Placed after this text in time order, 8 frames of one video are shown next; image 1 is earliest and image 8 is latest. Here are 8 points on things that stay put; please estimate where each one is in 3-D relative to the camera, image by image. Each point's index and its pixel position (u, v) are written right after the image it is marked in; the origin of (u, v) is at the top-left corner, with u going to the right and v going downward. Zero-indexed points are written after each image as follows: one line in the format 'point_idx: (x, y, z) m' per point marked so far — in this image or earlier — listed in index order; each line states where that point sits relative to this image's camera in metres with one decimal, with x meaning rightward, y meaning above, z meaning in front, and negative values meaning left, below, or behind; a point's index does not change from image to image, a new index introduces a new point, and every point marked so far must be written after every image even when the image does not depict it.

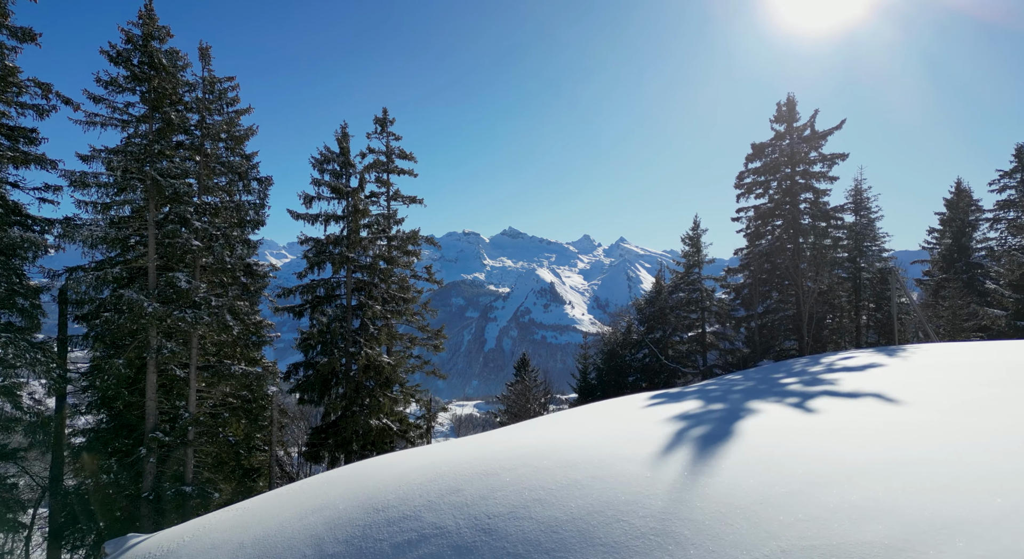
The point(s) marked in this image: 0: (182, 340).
0: (-8.6, -1.6, +18.5) m
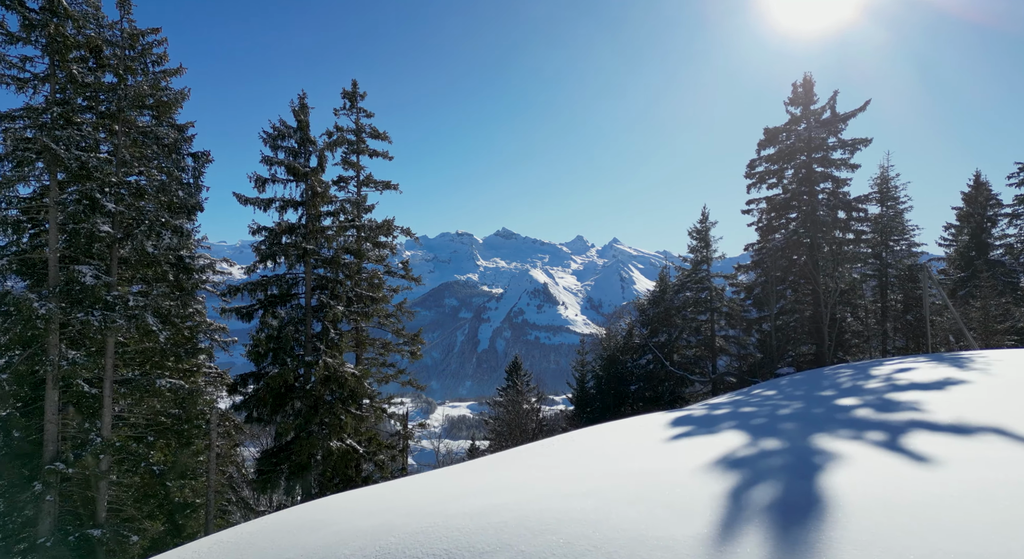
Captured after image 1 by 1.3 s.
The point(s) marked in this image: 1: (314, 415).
0: (-9.0, -1.5, +15.1) m
1: (-5.1, -3.4, +18.1) m
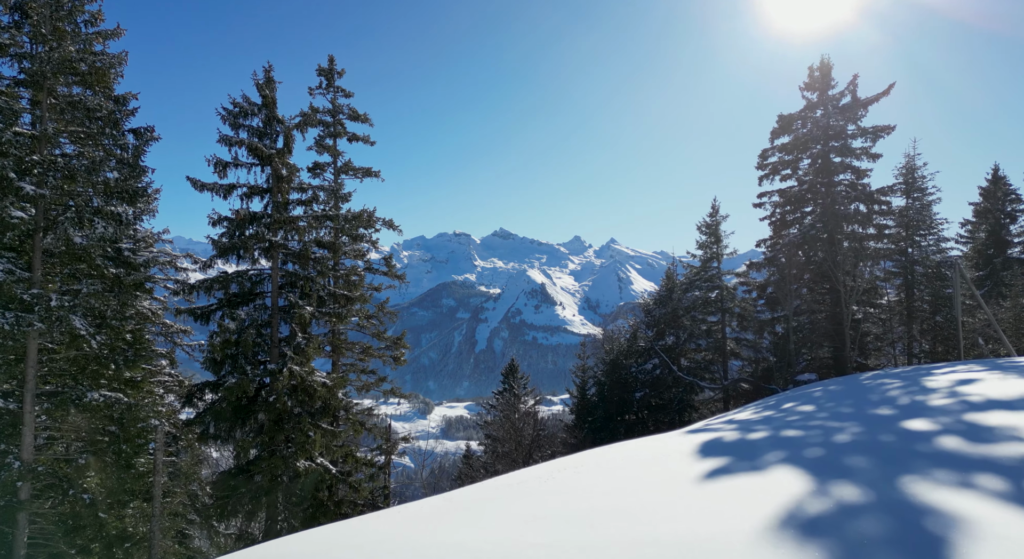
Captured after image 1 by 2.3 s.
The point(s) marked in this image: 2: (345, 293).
0: (-9.1, -1.4, +12.9) m
1: (-5.2, -3.3, +15.8) m
2: (-4.3, -0.3, +18.2) m
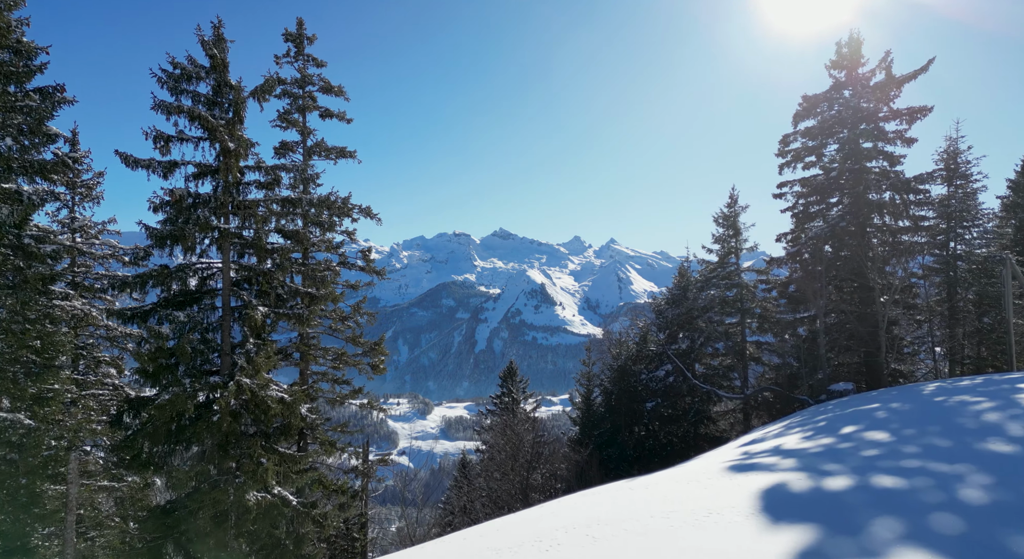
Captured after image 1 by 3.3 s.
0: (-9.2, -1.3, +10.2) m
1: (-5.3, -3.3, +13.1) m
2: (-4.5, -0.2, +15.5) m
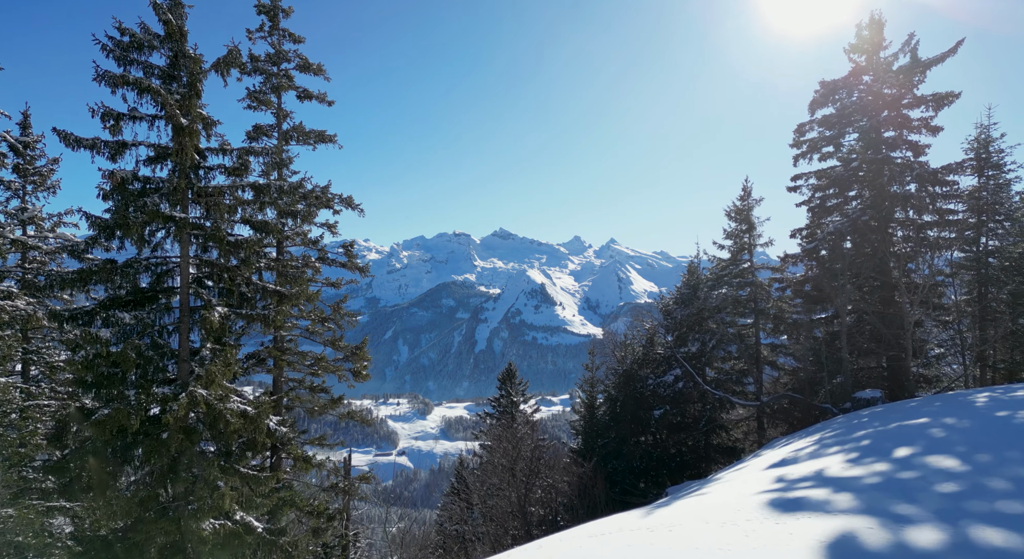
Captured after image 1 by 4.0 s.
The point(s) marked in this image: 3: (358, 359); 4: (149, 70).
0: (-9.3, -1.2, +8.5) m
1: (-5.4, -3.2, +11.4) m
2: (-4.5, -0.2, +13.9) m
3: (-3.6, -1.9, +16.4) m
4: (-6.4, +3.7, +12.5) m
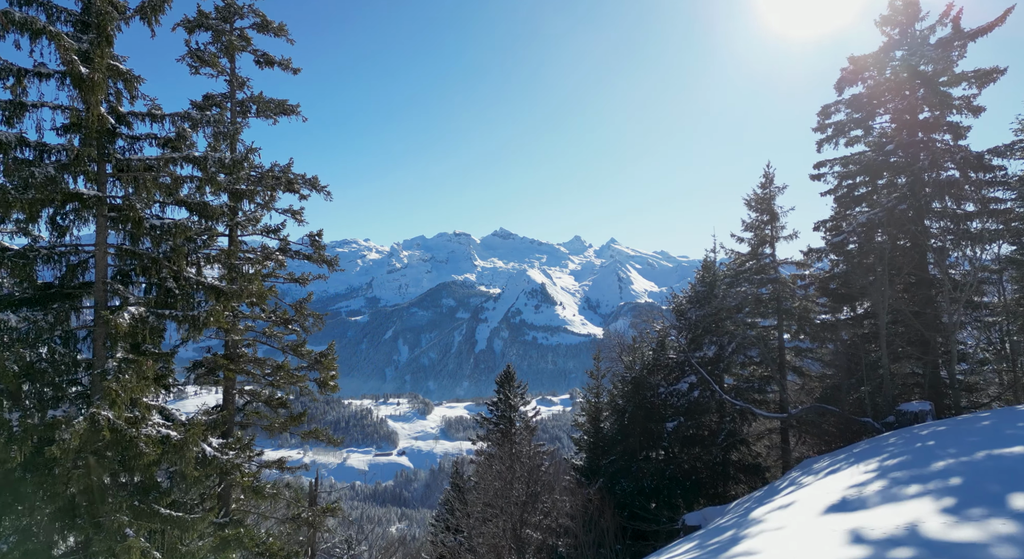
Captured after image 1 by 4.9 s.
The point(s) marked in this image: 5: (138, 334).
0: (-9.4, -1.1, +6.1) m
1: (-5.5, -3.1, +9.0) m
2: (-4.7, -0.1, +11.5) m
3: (-3.7, -1.7, +14.0) m
4: (-6.6, +3.8, +10.1) m
5: (-5.3, -0.8, +10.1) m
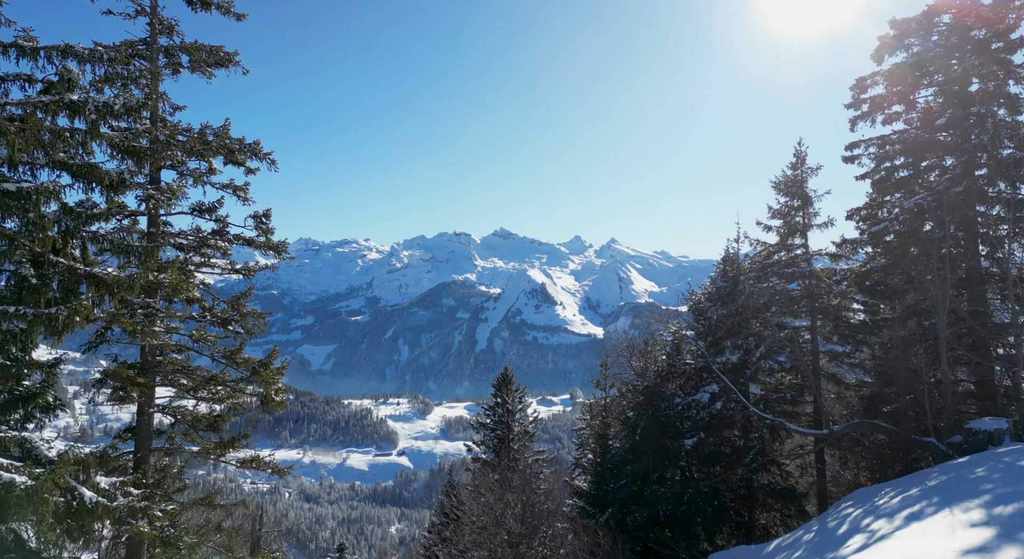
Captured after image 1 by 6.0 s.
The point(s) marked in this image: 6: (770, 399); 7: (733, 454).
0: (-9.6, -1.0, +3.3) m
1: (-5.7, -2.9, +6.3) m
2: (-4.8, +0.1, +8.7) m
3: (-3.9, -1.6, +11.2) m
4: (-6.7, +4.0, +7.3) m
5: (-5.4, -0.6, +7.4) m
6: (+6.6, -3.0, +18.1) m
7: (+5.4, -4.3, +17.3) m
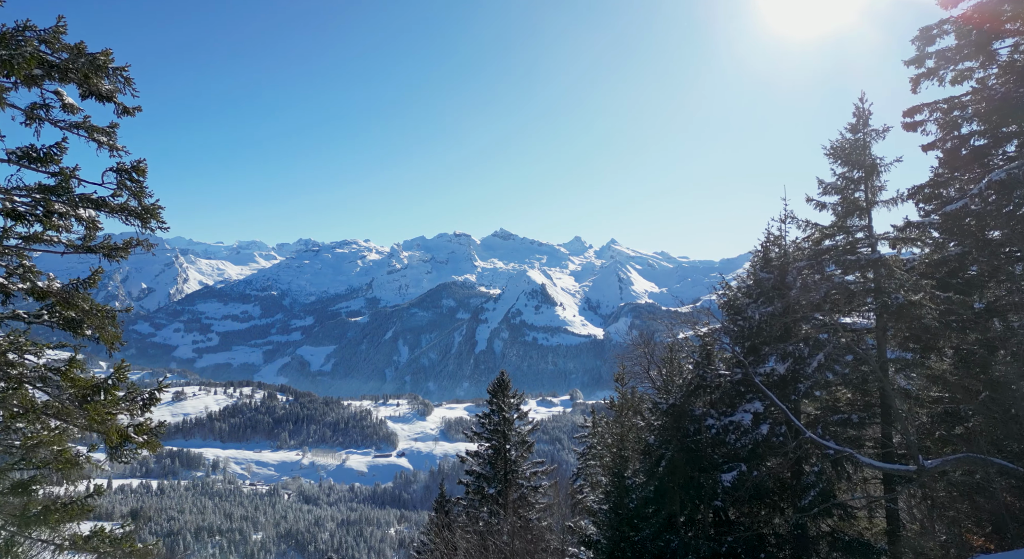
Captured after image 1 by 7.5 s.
0: (-9.8, -0.8, -0.4) m
1: (-5.9, -2.7, +2.5) m
2: (-5.1, +0.3, +5.0) m
3: (-4.1, -1.4, +7.5) m
4: (-6.9, +4.2, +3.6) m
5: (-5.7, -0.4, +3.6) m
6: (+6.4, -2.8, +14.3) m
7: (+5.2, -4.1, +13.6) m
